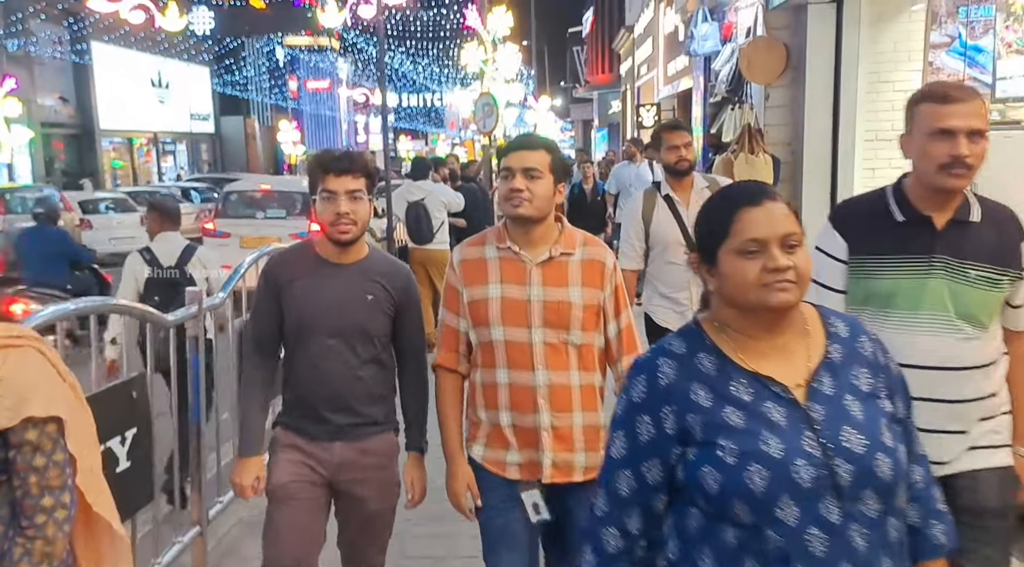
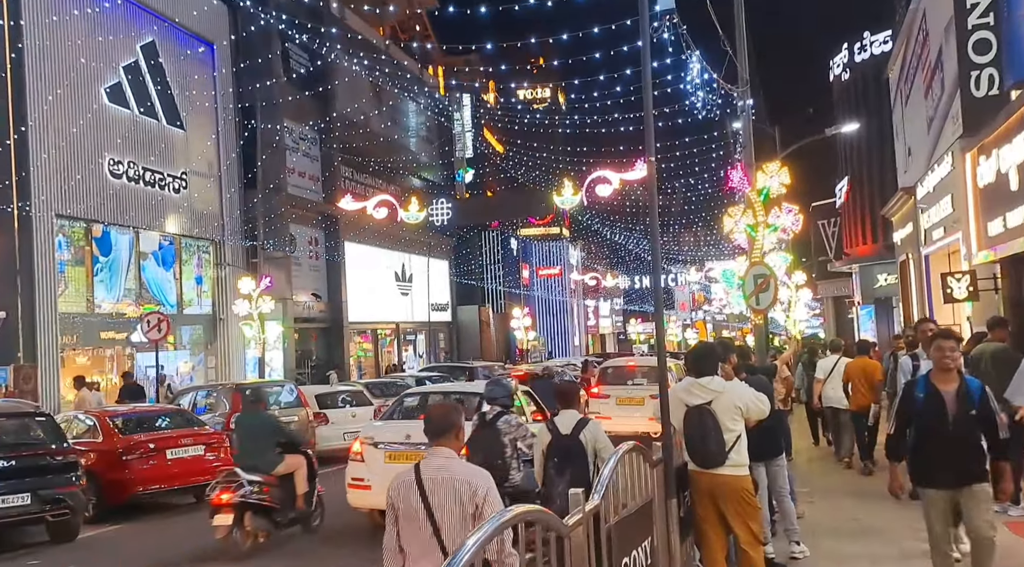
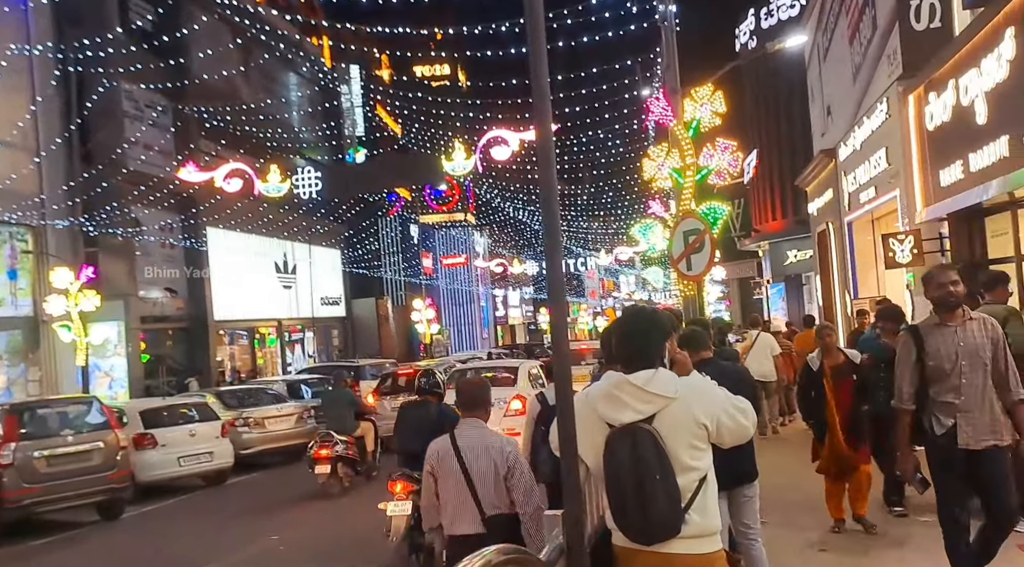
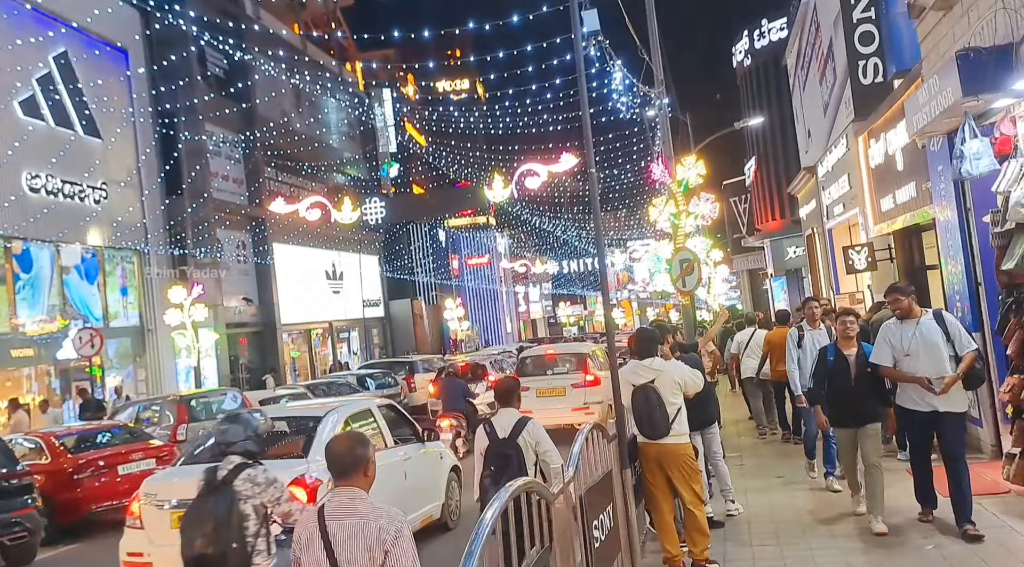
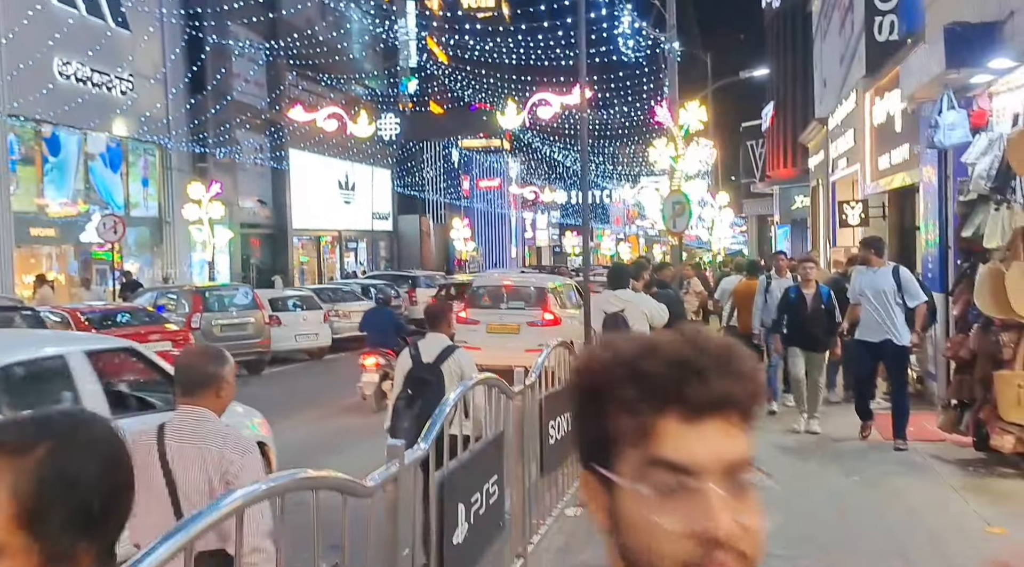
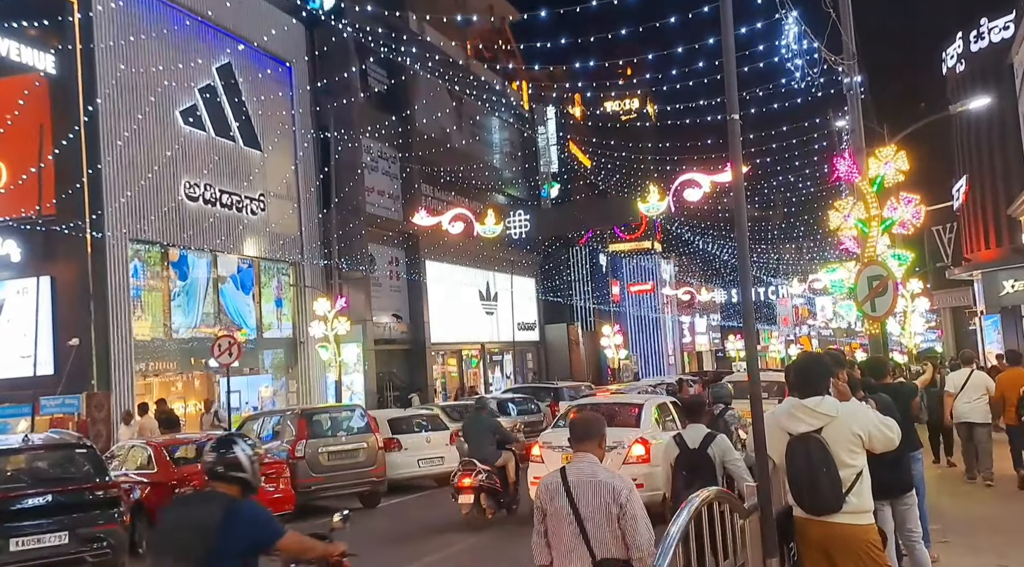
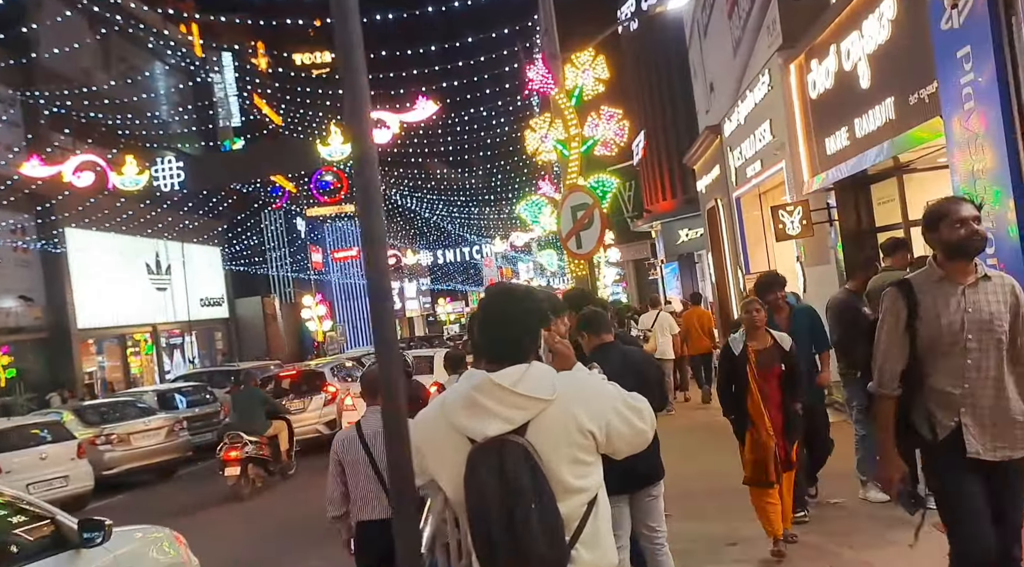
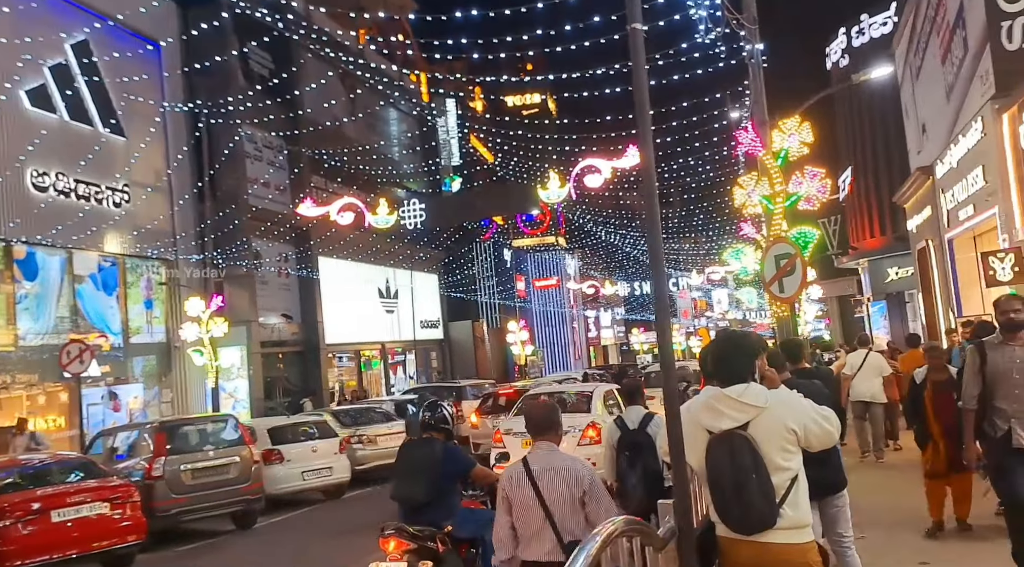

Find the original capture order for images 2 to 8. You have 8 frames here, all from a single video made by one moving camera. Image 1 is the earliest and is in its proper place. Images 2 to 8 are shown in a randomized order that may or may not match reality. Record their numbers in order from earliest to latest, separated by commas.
5, 4, 2, 6, 8, 3, 7
